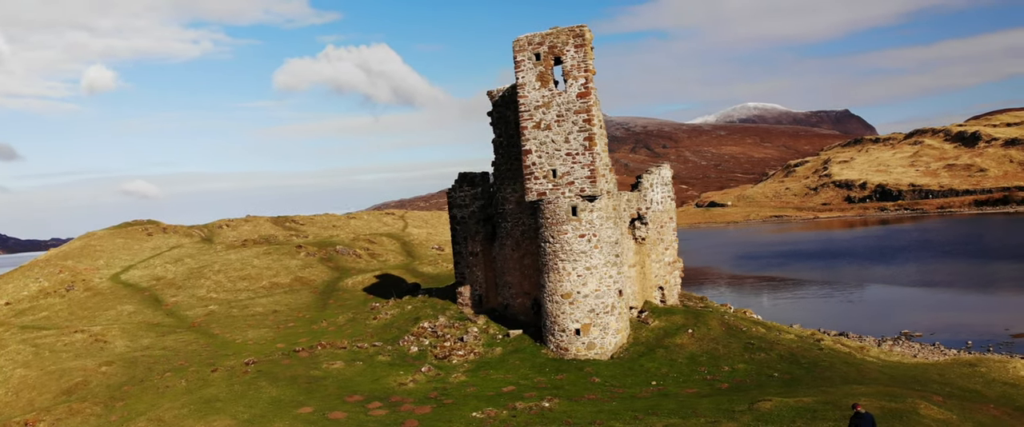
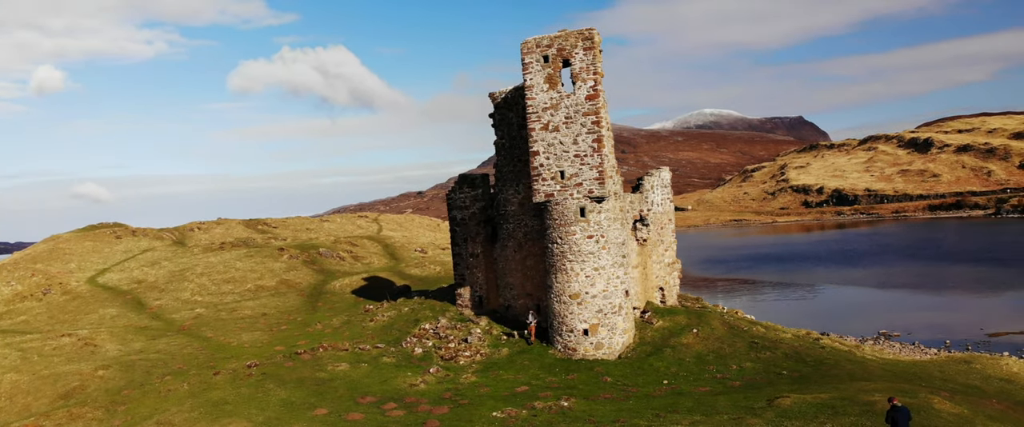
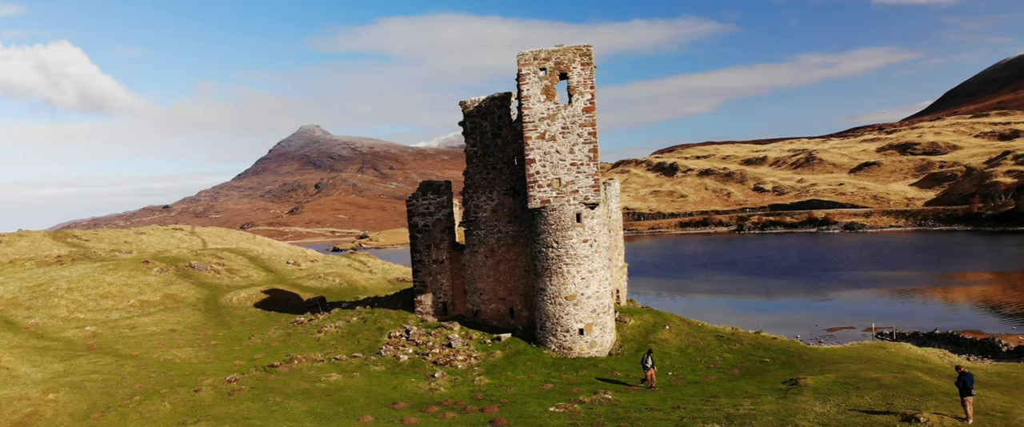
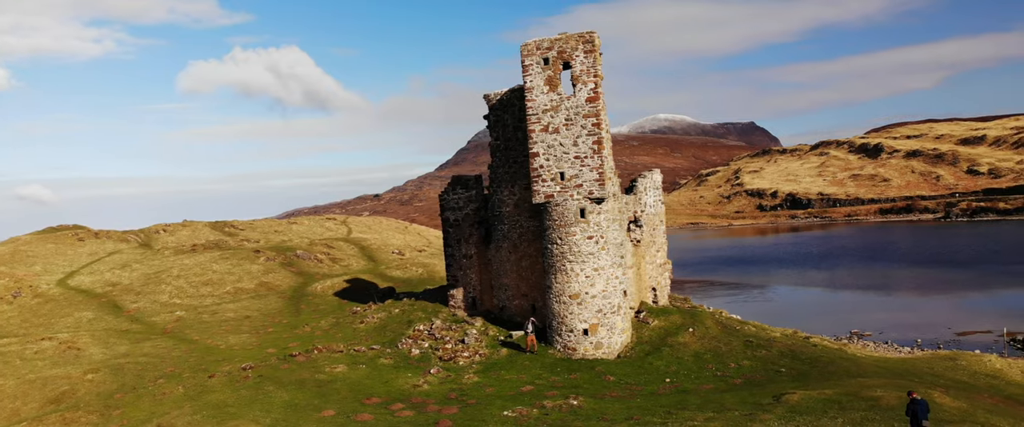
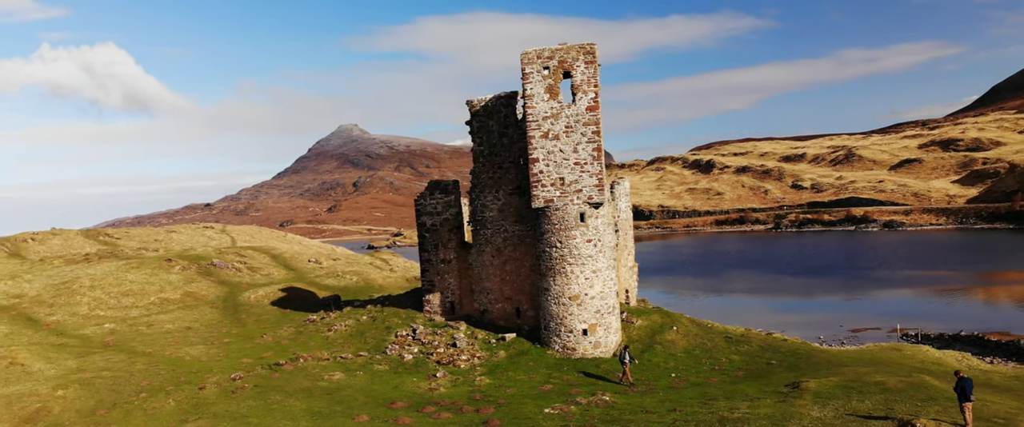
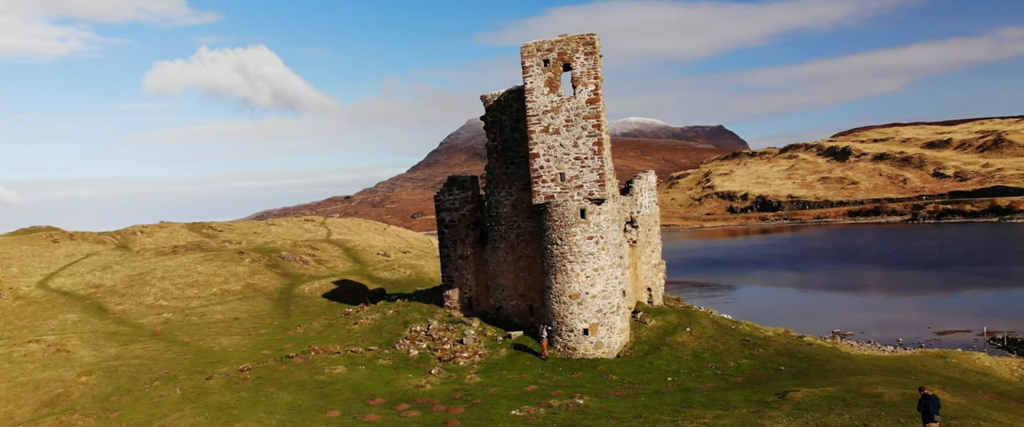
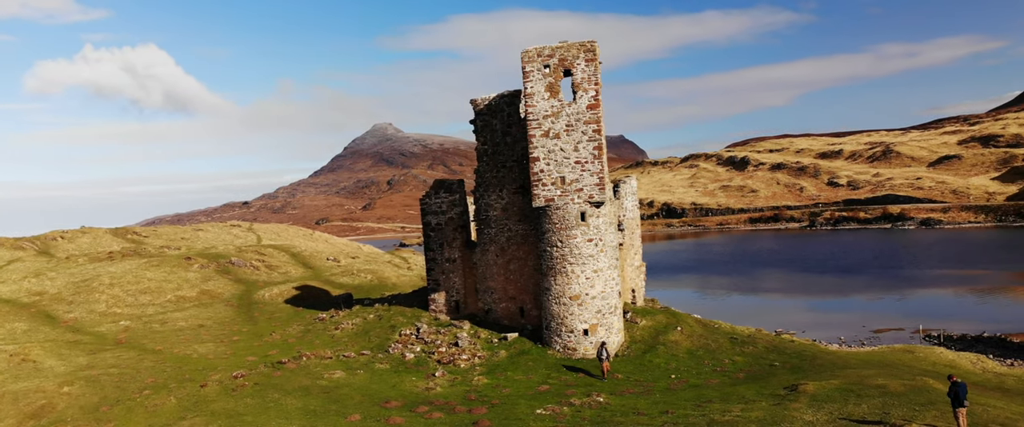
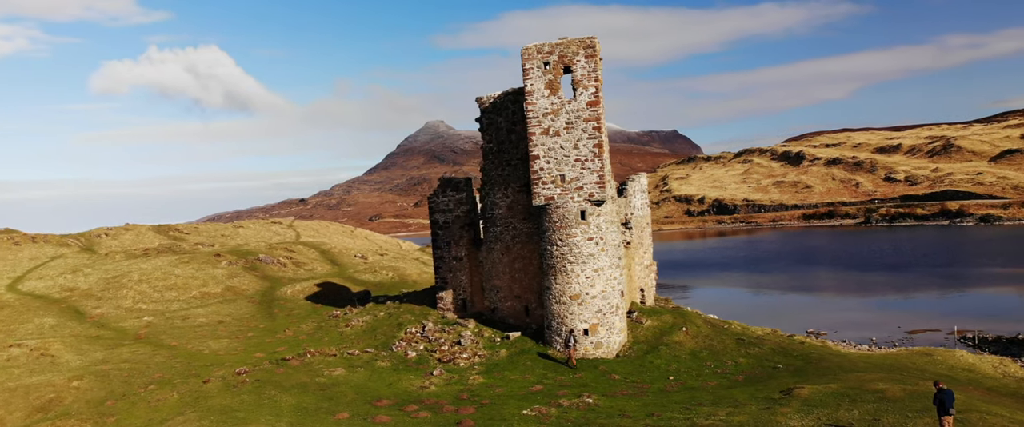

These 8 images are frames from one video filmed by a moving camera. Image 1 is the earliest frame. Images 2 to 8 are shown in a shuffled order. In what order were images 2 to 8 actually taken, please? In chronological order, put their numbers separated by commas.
2, 4, 6, 8, 7, 5, 3
